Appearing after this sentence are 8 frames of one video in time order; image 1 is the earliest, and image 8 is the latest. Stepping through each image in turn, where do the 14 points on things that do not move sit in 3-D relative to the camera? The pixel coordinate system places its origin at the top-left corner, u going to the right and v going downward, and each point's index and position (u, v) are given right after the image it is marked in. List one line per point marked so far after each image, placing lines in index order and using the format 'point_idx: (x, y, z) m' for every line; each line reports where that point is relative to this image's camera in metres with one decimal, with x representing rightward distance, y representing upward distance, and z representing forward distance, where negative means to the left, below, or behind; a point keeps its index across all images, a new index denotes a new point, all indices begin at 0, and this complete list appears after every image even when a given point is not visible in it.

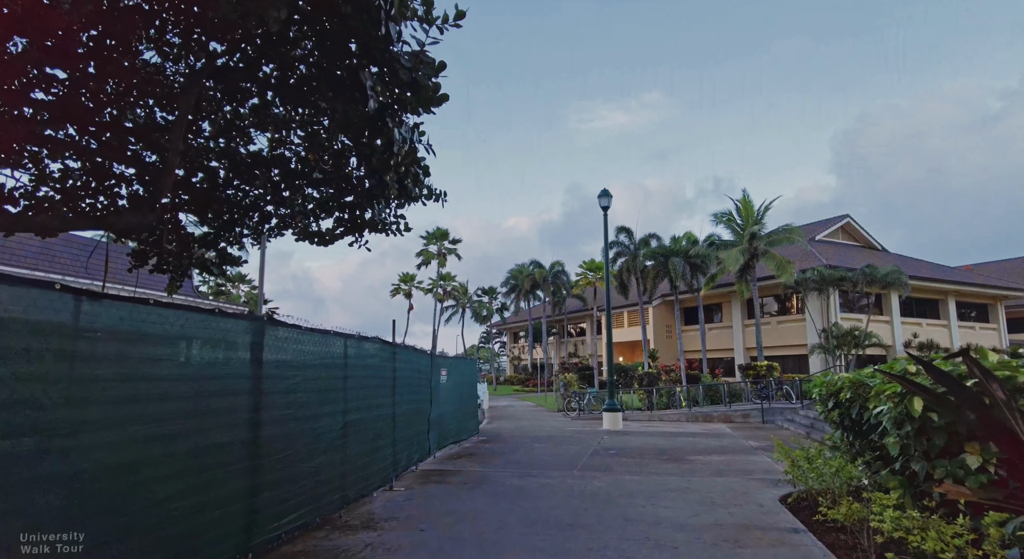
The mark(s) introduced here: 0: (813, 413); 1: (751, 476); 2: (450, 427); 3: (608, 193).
0: (+8.3, -3.7, +16.2) m
1: (+3.4, -2.8, +8.5) m
2: (-1.3, -2.9, +11.7) m
3: (+2.8, +2.6, +17.2) m
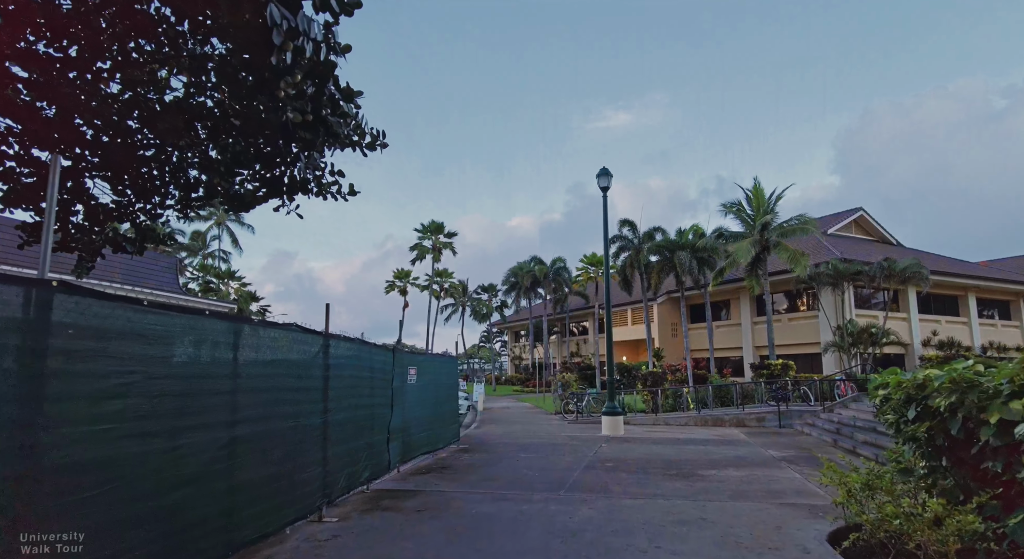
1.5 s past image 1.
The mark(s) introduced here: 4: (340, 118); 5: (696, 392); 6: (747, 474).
0: (+8.0, -3.4, +14.4) m
1: (+3.1, -2.5, +6.8) m
2: (-1.6, -2.7, +10.0) m
3: (+2.5, +2.9, +15.5) m
4: (-1.5, +1.4, +5.1) m
5: (+6.2, -3.7, +19.7) m
6: (+3.4, -2.9, +8.6) m
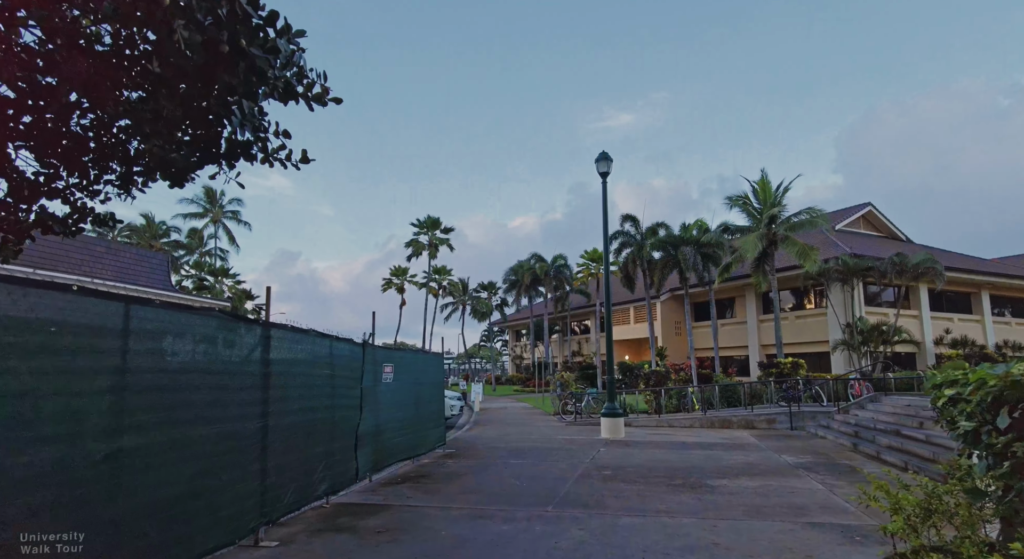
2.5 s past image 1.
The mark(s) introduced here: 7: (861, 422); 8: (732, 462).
0: (+7.8, -3.2, +13.4) m
1: (+2.8, -2.3, +5.8) m
2: (-1.8, -2.5, +9.0) m
3: (+2.3, +3.1, +14.5) m
4: (-1.7, +1.6, +4.1) m
5: (+6.1, -3.5, +18.7) m
6: (+3.2, -2.7, +7.6) m
7: (+7.8, -3.2, +13.1) m
8: (+3.6, -3.0, +9.7) m
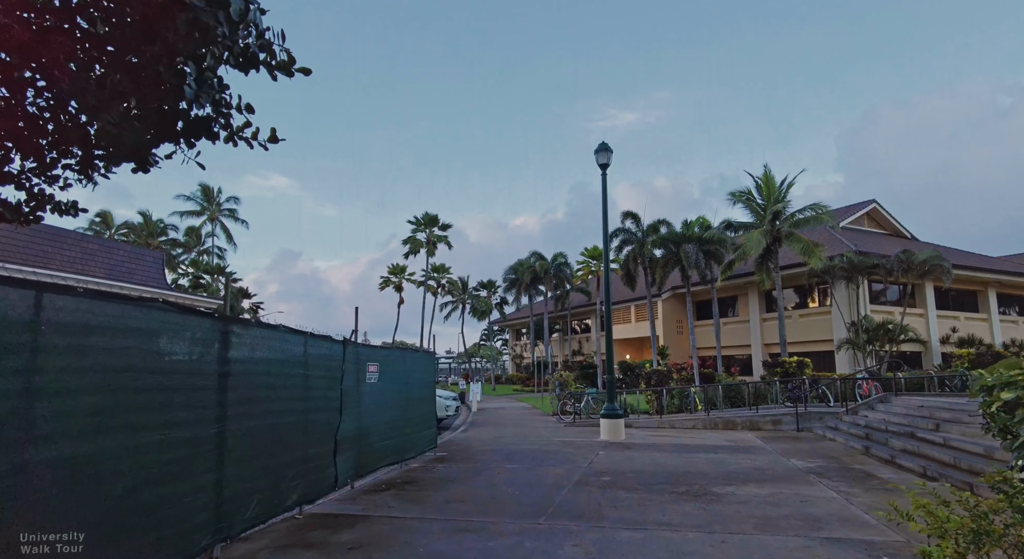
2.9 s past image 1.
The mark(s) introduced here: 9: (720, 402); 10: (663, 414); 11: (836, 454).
0: (+7.7, -3.1, +12.8) m
1: (+2.7, -2.3, +5.2) m
2: (-1.9, -2.4, +8.5) m
3: (+2.2, +3.2, +14.0) m
4: (-1.8, +1.7, +3.6) m
5: (+6.0, -3.4, +18.2) m
6: (+3.1, -2.6, +7.1) m
7: (+7.7, -3.1, +12.5) m
8: (+3.5, -2.9, +9.2) m
9: (+6.5, -3.8, +18.4) m
10: (+4.7, -4.1, +18.1) m
11: (+5.8, -3.1, +10.5) m
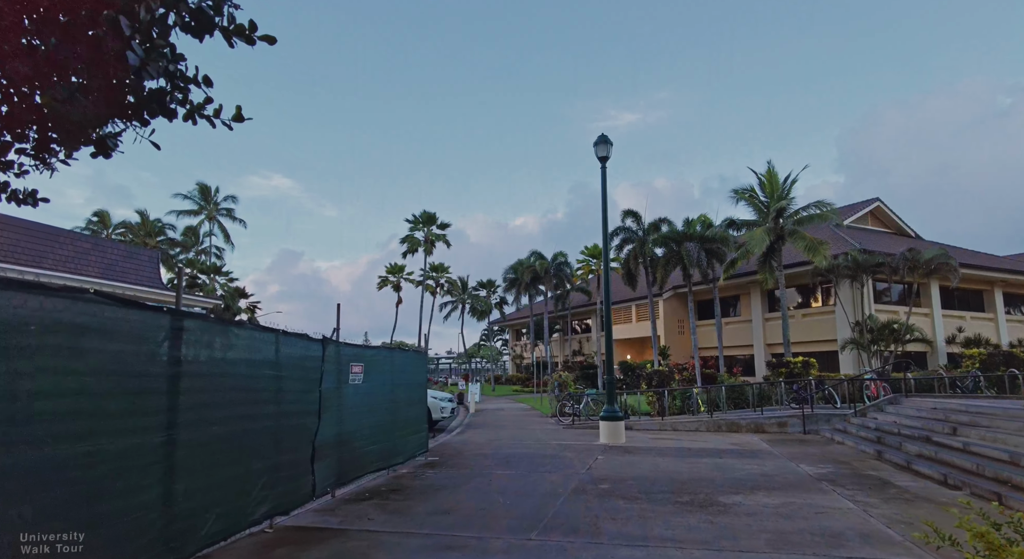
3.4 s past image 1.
0: (+7.6, -3.1, +12.3) m
1: (+2.6, -2.2, +4.7) m
2: (-2.0, -2.3, +8.0) m
3: (+2.2, +3.2, +13.5) m
4: (-1.9, +1.8, +3.1) m
5: (+5.9, -3.4, +17.7) m
6: (+3.0, -2.5, +6.6) m
7: (+7.6, -3.0, +12.0) m
8: (+3.4, -2.9, +8.7) m
9: (+6.4, -3.8, +17.9) m
10: (+4.6, -4.1, +17.6) m
11: (+5.7, -3.1, +10.0) m
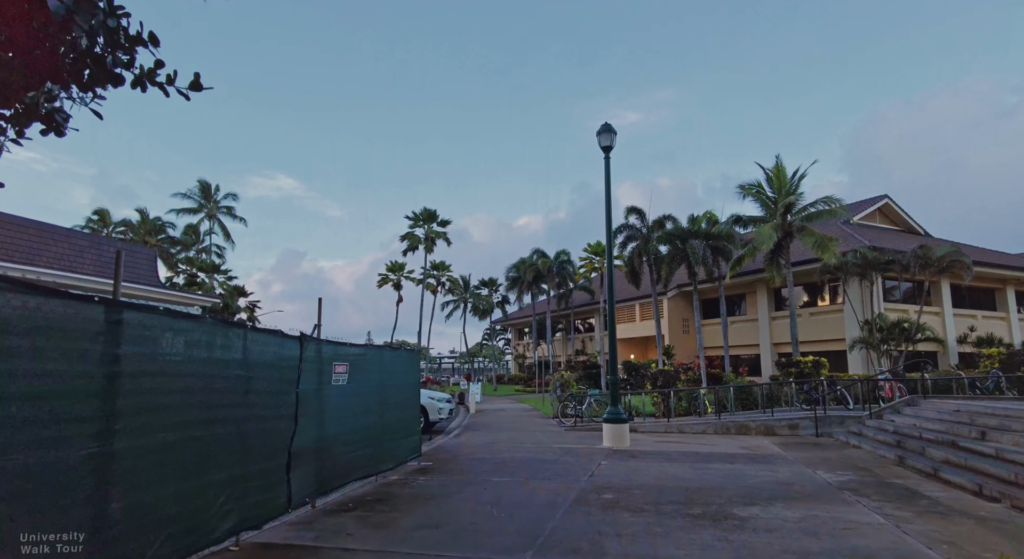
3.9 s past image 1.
0: (+7.6, -3.0, +11.7) m
1: (+2.6, -2.1, +4.1) m
2: (-2.0, -2.2, +7.5) m
3: (+2.1, +3.3, +12.9) m
4: (-2.0, +1.8, +2.5) m
5: (+5.9, -3.3, +17.0) m
6: (+3.0, -2.4, +6.0) m
7: (+7.6, -2.9, +11.4) m
8: (+3.4, -2.8, +8.1) m
9: (+6.4, -3.7, +17.2) m
10: (+4.6, -4.0, +17.0) m
11: (+5.7, -3.0, +9.4) m
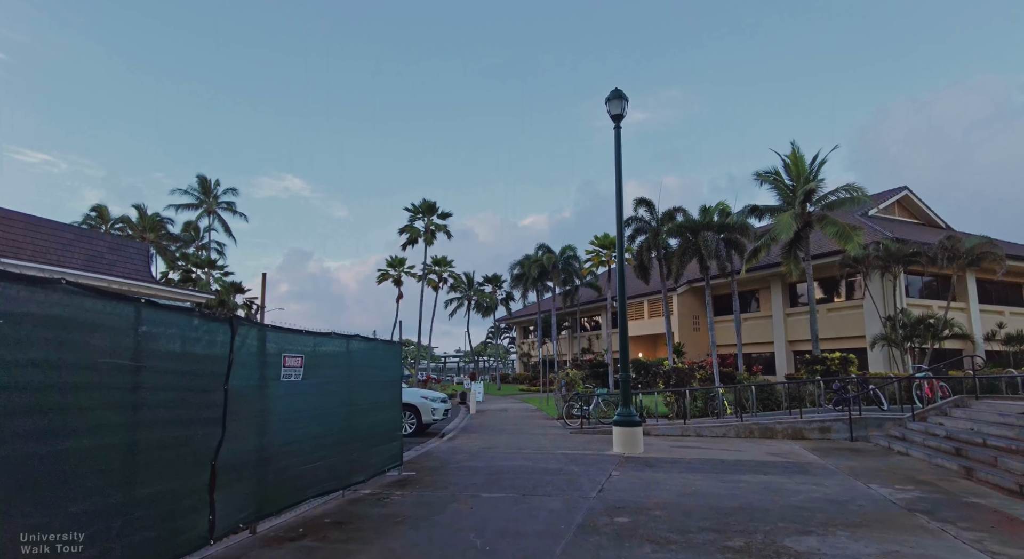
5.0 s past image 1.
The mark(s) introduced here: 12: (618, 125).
0: (+7.6, -2.7, +10.3) m
1: (+2.4, -1.8, +2.7) m
2: (-2.1, -1.9, +6.1) m
3: (+2.1, +3.6, +11.5) m
4: (-2.1, +2.1, +1.1) m
5: (+5.9, -3.0, +15.6) m
6: (+2.9, -2.1, +4.6) m
7: (+7.5, -2.6, +9.9) m
8: (+3.3, -2.5, +6.7) m
9: (+6.4, -3.4, +15.8) m
10: (+4.6, -3.7, +15.6) m
11: (+5.6, -2.7, +7.9) m
12: (+2.0, +2.9, +11.1) m
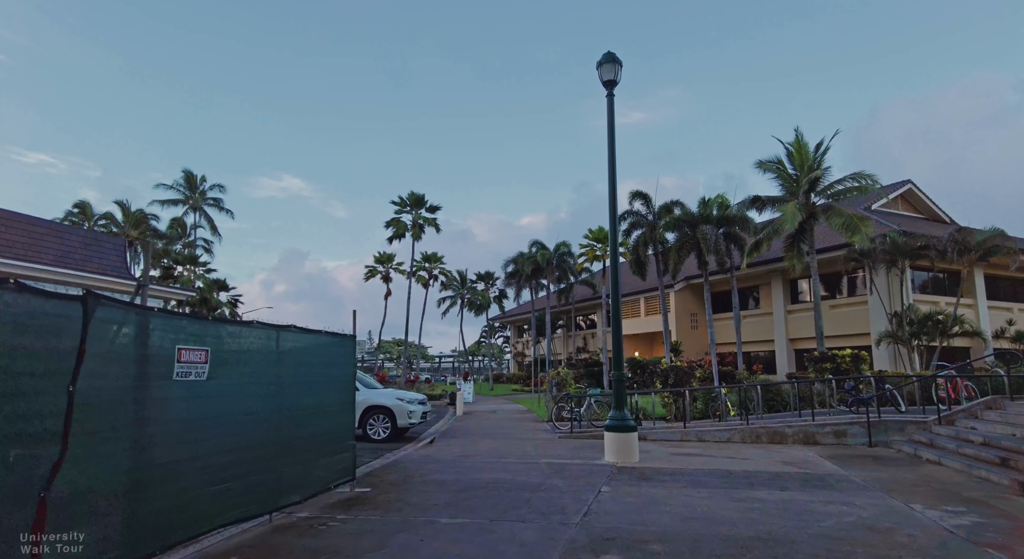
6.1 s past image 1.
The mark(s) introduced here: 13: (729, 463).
0: (+7.2, -2.5, +9.0) m
1: (+2.1, -1.6, +1.5) m
2: (-2.5, -1.7, +4.8) m
3: (+1.7, +3.8, +10.2) m
4: (-2.4, +2.3, -0.1) m
5: (+5.5, -2.7, +14.4) m
6: (+2.6, -1.9, +3.3) m
7: (+7.2, -2.4, +8.7) m
8: (+3.0, -2.2, +5.4) m
9: (+6.1, -3.1, +14.6) m
10: (+4.2, -3.5, +14.3) m
11: (+5.3, -2.4, +6.7) m
12: (+1.6, +3.1, +9.9) m
13: (+3.3, -2.8, +9.1) m
